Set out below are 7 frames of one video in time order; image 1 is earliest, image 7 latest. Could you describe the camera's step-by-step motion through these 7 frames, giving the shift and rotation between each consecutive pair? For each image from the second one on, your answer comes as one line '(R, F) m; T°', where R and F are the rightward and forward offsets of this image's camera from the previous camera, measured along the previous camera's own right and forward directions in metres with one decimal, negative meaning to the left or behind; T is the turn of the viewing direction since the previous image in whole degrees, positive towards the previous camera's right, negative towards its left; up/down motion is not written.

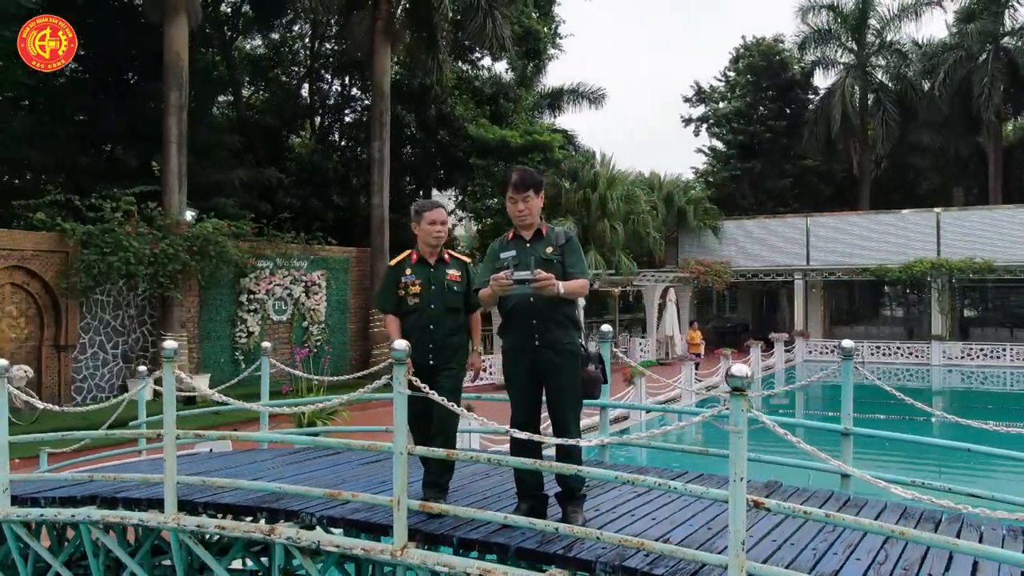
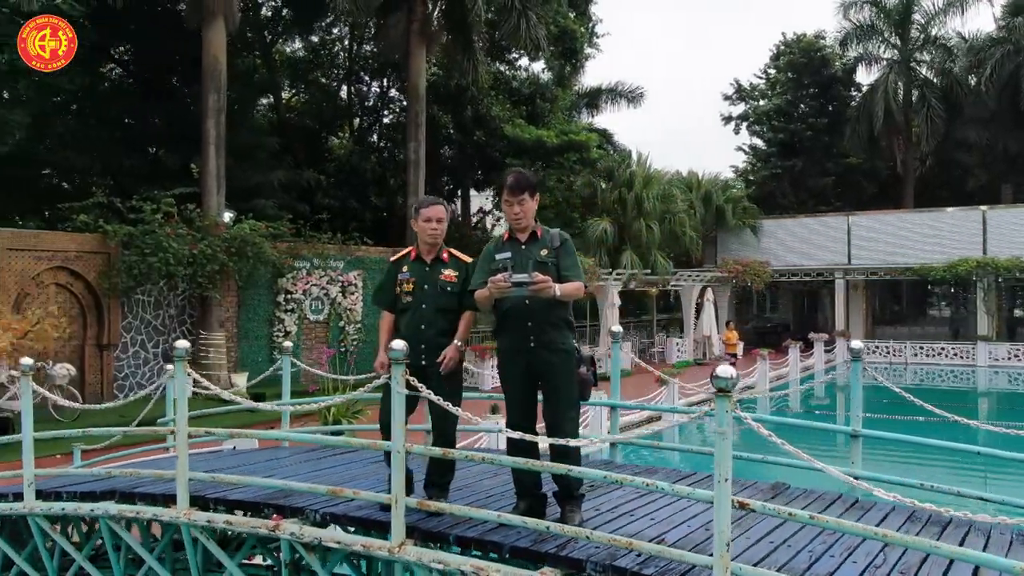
(+0.2, 0.0) m; -3°
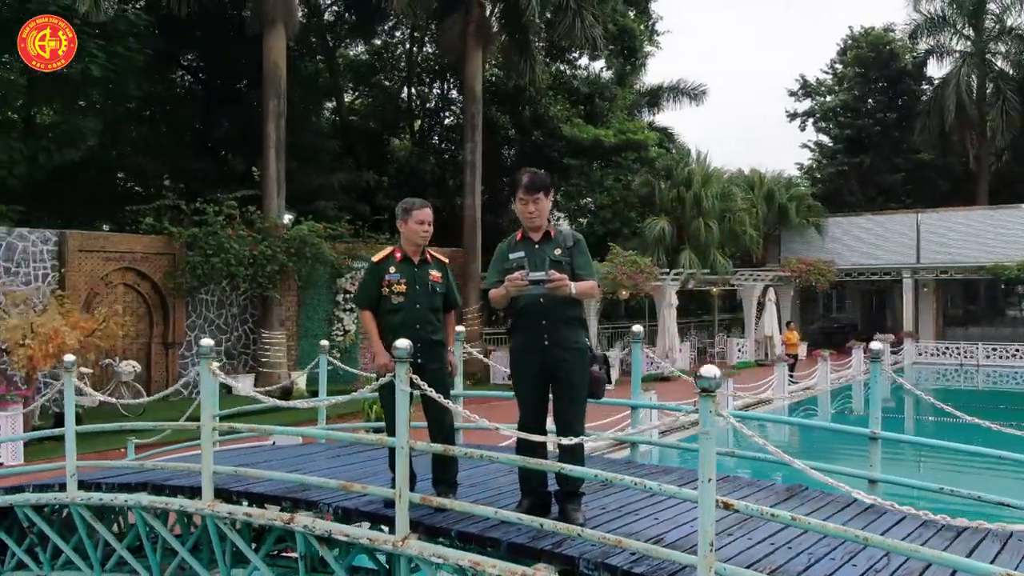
(+0.3, 0.0) m; -4°
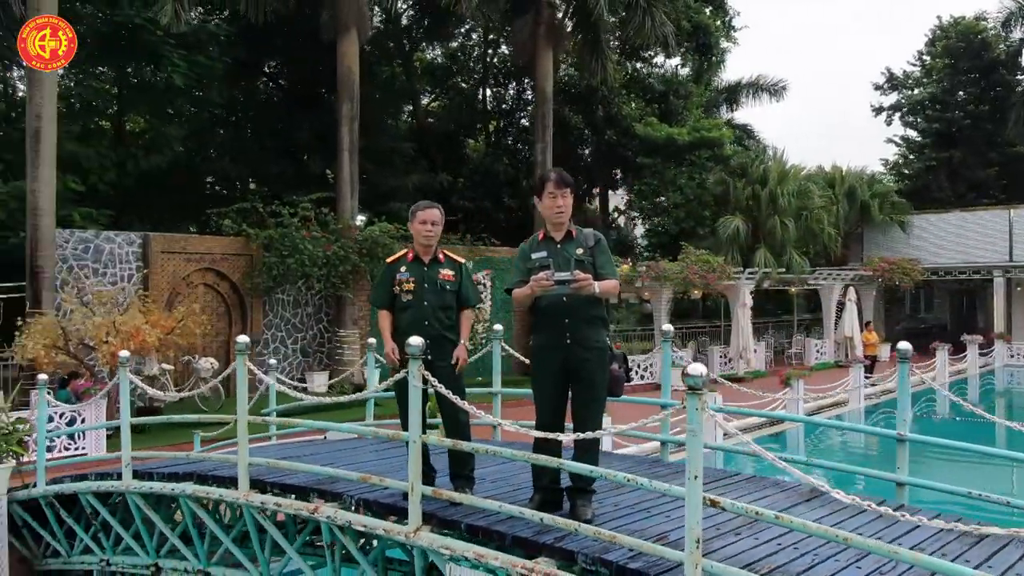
(+0.3, -0.1) m; -5°
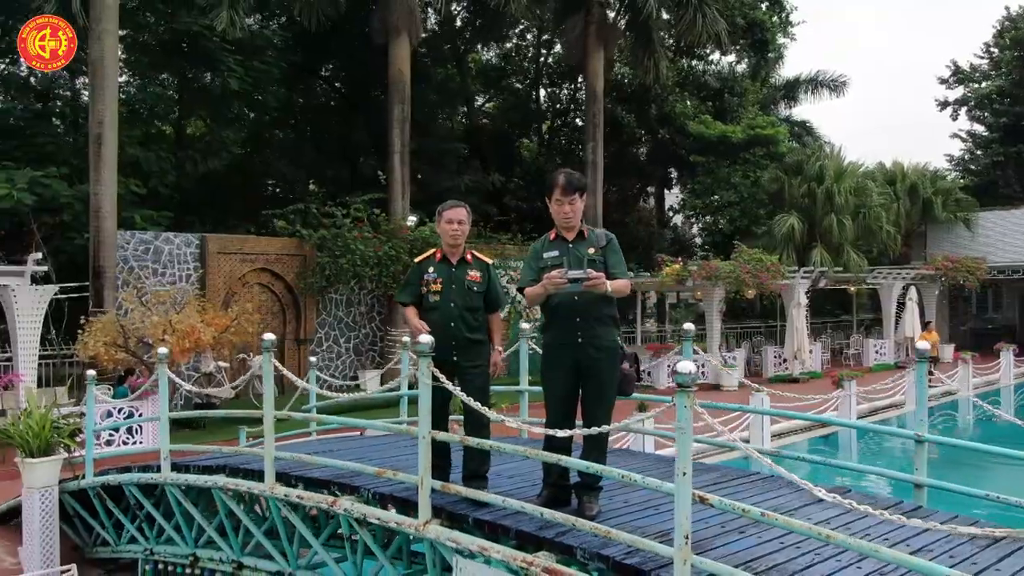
(+0.2, -0.1) m; -4°
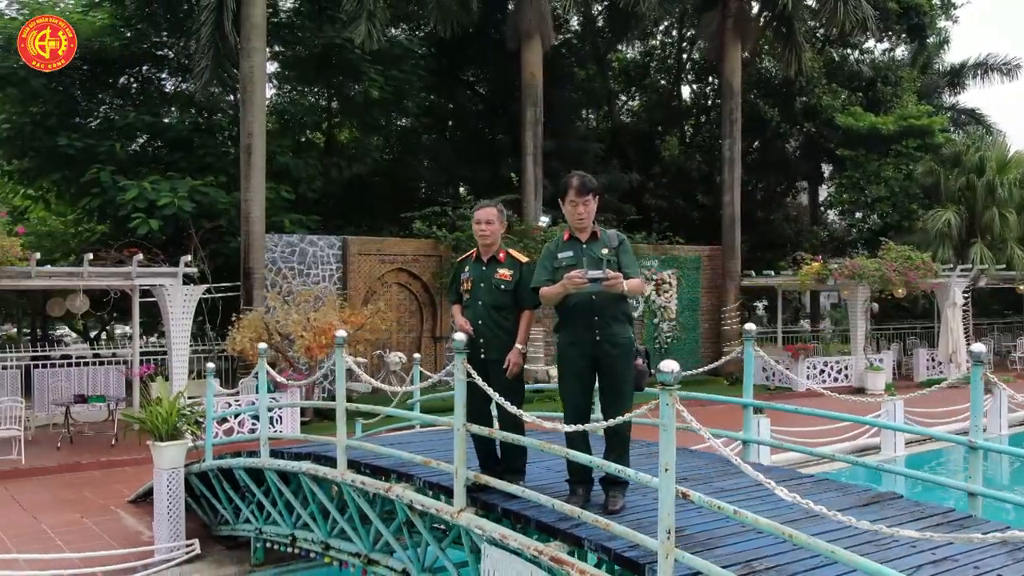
(+0.6, -0.1) m; -10°
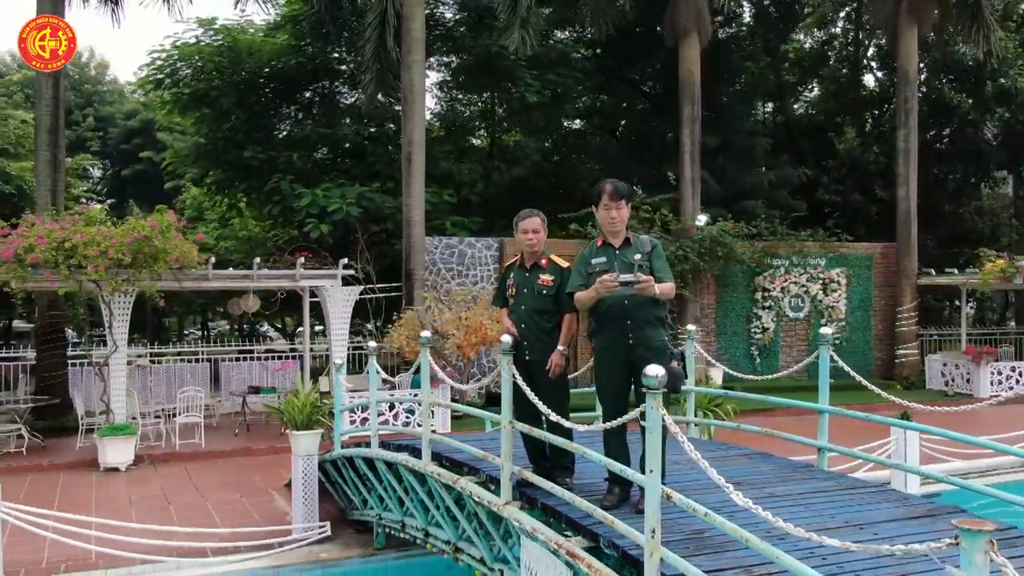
(+0.7, -0.1) m; -12°
